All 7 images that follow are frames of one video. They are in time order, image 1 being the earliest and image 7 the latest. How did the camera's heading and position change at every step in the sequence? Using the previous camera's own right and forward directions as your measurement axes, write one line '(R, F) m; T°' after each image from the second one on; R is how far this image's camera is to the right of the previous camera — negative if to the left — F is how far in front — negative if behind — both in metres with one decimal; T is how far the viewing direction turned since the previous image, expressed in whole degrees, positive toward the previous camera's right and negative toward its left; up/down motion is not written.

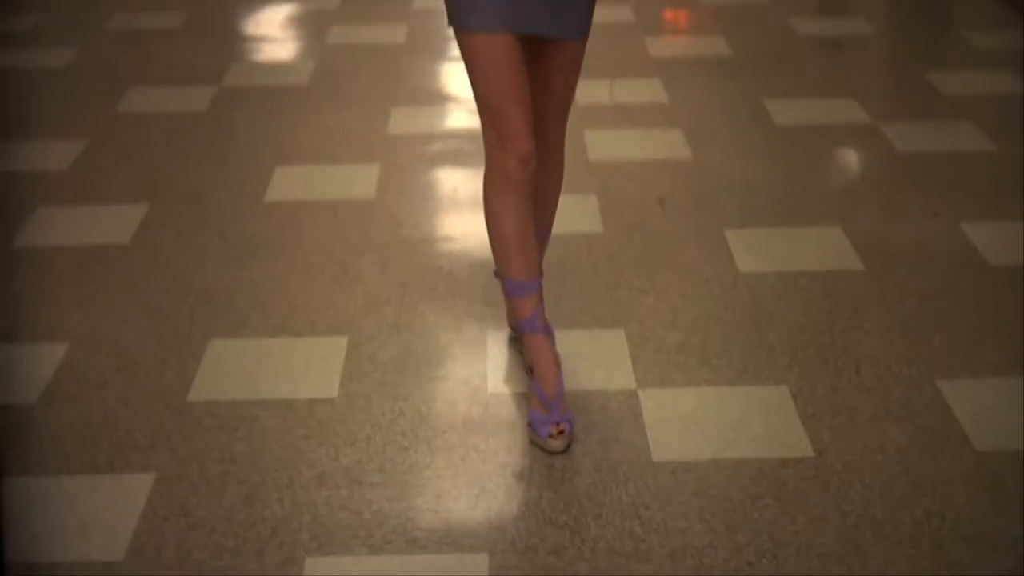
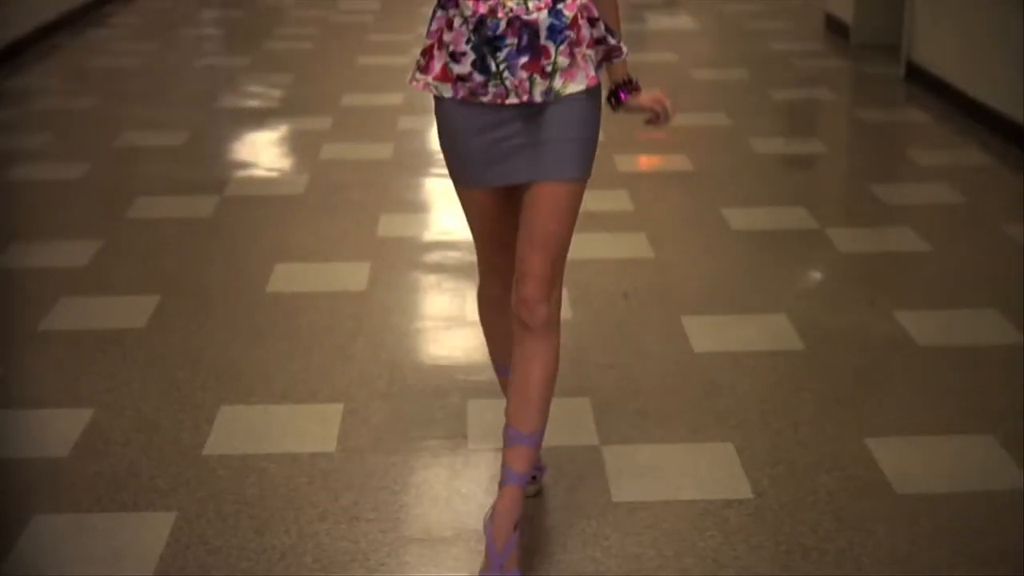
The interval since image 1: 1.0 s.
(0.0, -0.3) m; +1°
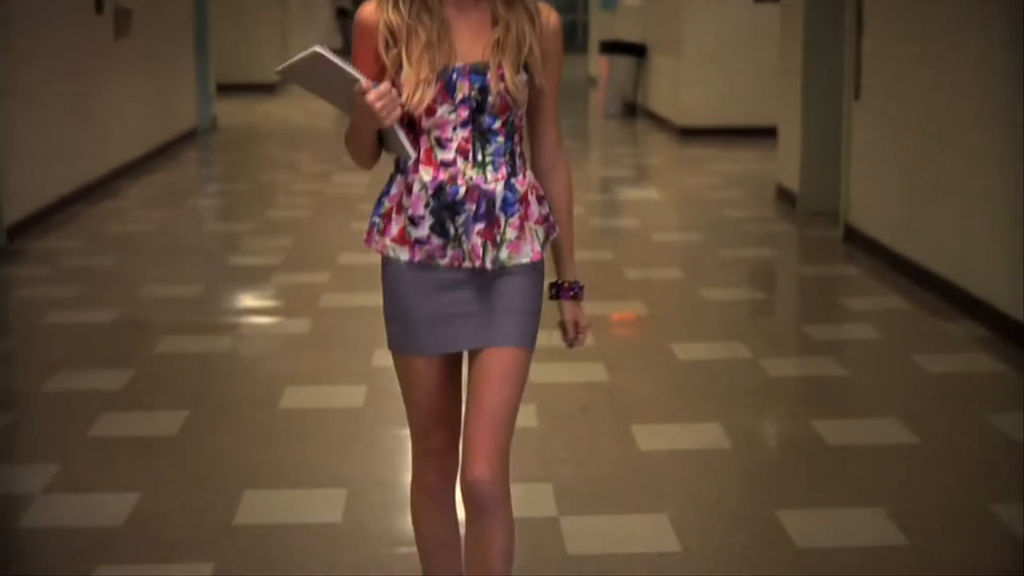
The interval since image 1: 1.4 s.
(0.0, -0.6) m; +1°
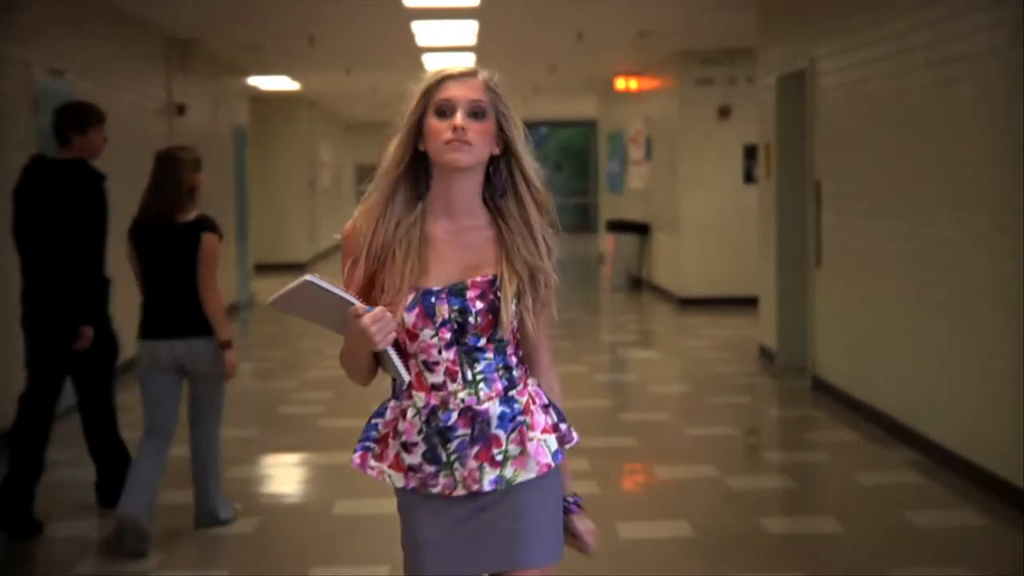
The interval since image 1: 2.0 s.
(0.0, -1.0) m; -1°
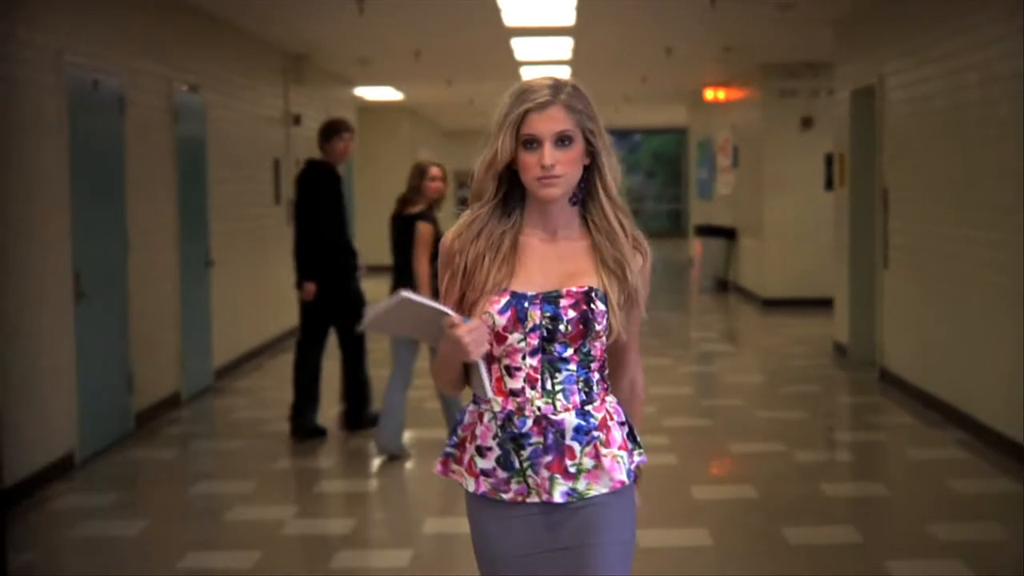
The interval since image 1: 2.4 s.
(0.0, -0.7) m; -5°
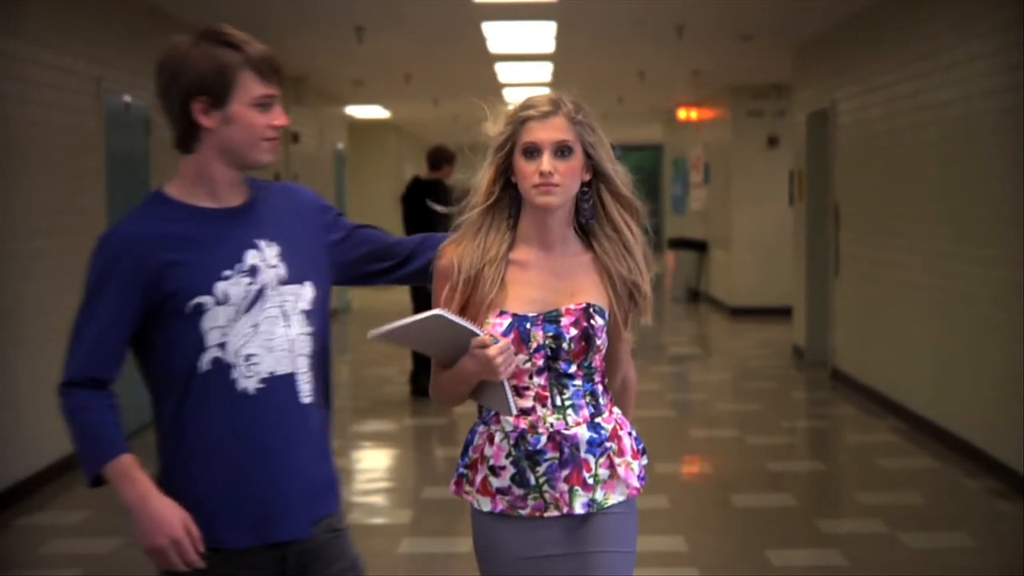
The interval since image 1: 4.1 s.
(0.0, -0.7) m; +1°
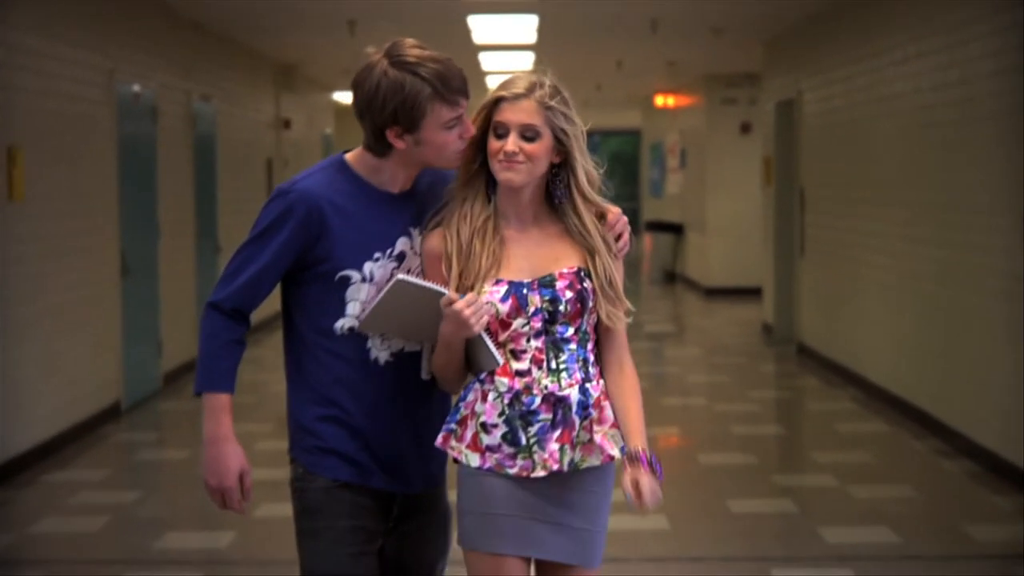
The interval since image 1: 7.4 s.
(0.0, -0.5) m; +1°
